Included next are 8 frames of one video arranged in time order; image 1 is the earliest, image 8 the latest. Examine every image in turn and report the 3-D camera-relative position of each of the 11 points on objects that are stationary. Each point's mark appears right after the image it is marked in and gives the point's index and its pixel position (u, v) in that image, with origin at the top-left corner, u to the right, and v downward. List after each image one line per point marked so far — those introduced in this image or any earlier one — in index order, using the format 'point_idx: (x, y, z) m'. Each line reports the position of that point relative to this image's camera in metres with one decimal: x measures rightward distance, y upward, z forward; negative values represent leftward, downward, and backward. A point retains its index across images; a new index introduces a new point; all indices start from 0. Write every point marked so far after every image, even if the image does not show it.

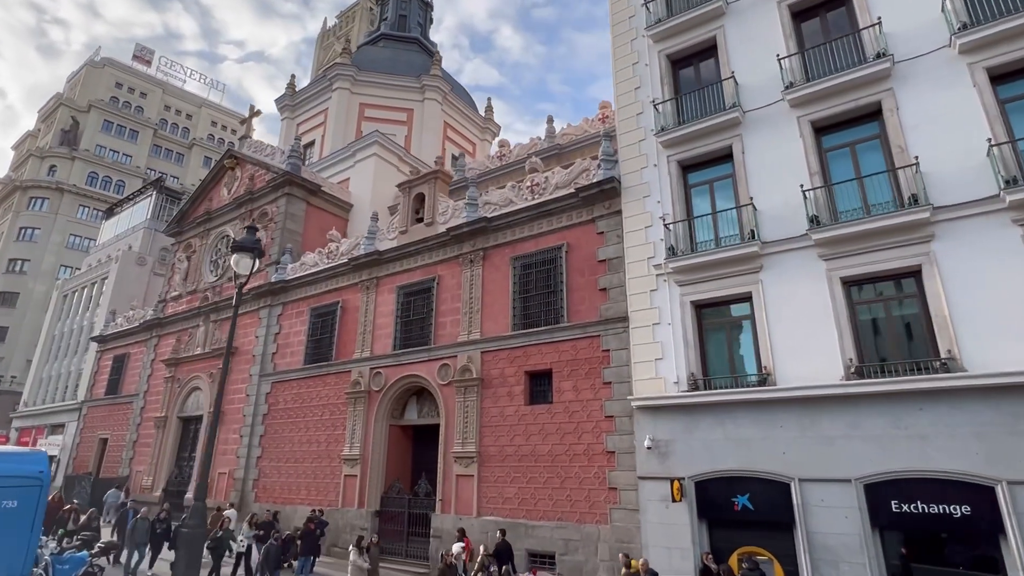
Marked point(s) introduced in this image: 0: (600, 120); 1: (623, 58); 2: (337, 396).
0: (+3.1, +5.9, +19.3) m
1: (+2.8, +5.9, +14.1) m
2: (-5.4, -3.4, +17.1) m
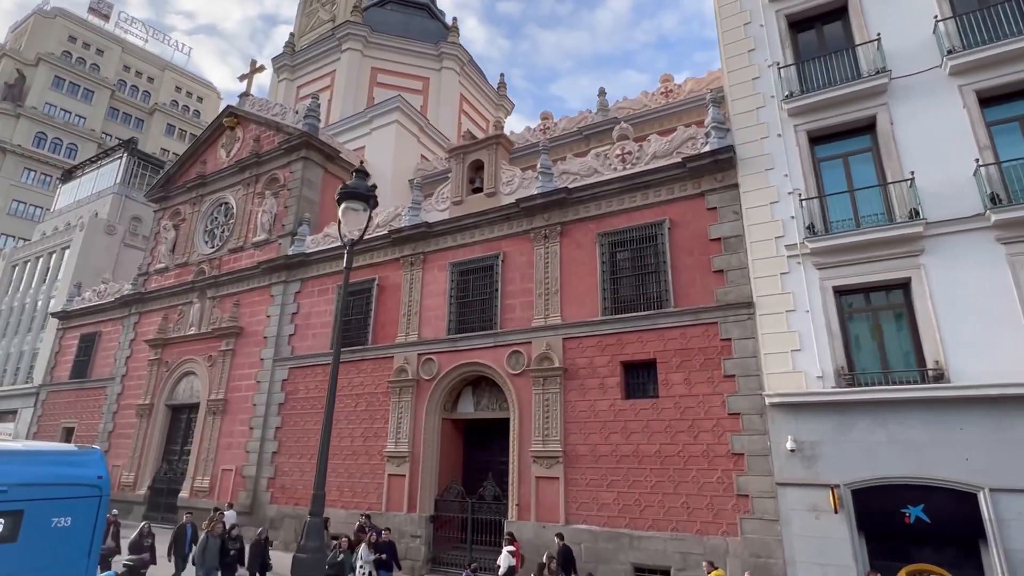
0: (+4.9, +6.3, +17.9) m
1: (+5.1, +6.3, +12.7) m
2: (-3.7, -2.7, +15.1) m
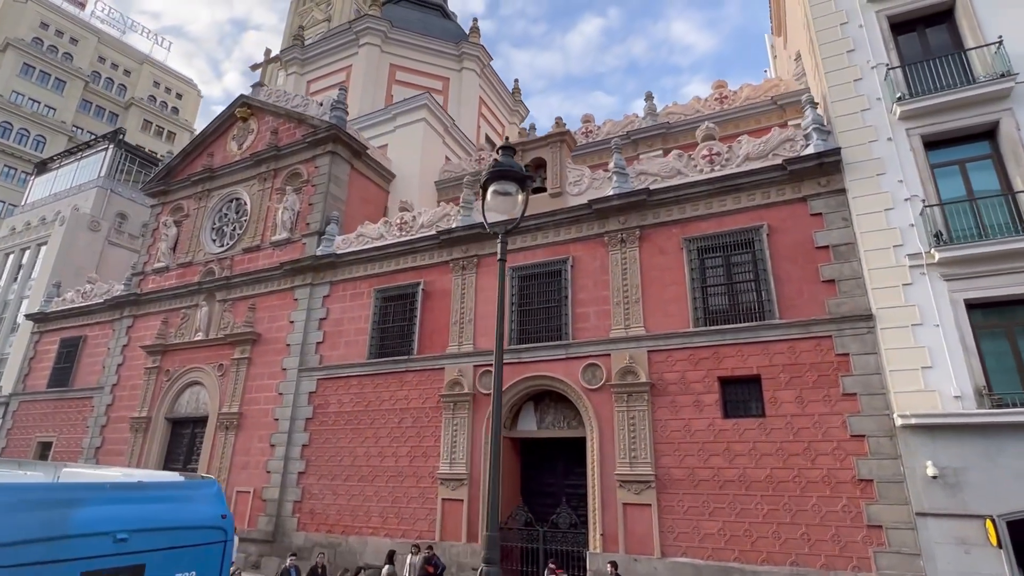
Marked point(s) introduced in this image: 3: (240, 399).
0: (+6.4, +5.9, +17.3) m
1: (+6.9, +6.0, +12.2) m
2: (-2.2, -2.8, +13.7) m
3: (-8.1, -3.3, +16.4) m
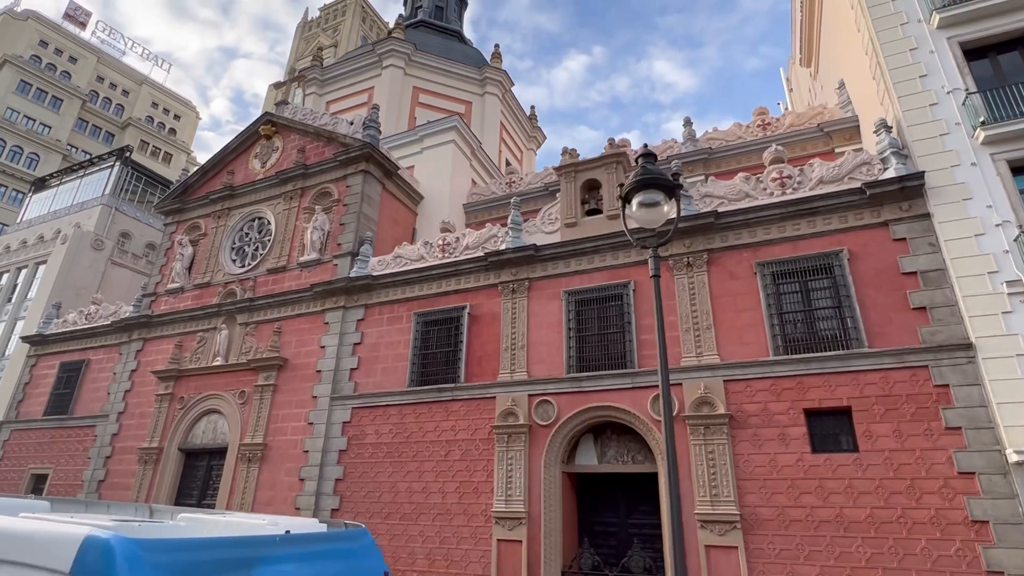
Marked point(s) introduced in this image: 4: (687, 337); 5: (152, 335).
0: (+7.7, +5.0, +17.2) m
1: (+8.4, +5.4, +12.1) m
2: (-0.9, -3.4, +12.9) m
3: (-6.9, -3.9, +15.4) m
4: (+3.7, -1.0, +11.7) m
5: (-12.4, -1.6, +19.1) m
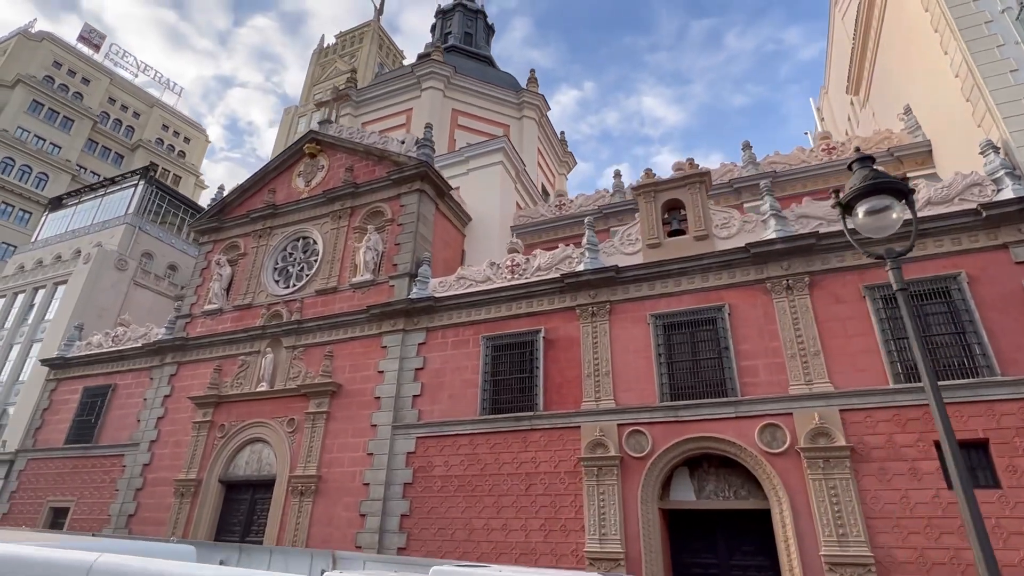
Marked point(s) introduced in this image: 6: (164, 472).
0: (+9.6, +4.2, +17.0) m
1: (+10.3, +4.8, +11.9) m
2: (+0.9, -3.8, +12.1) m
3: (-5.0, -4.5, +14.4) m
4: (+5.6, -1.5, +11.0) m
5: (-10.7, -2.3, +18.2) m
6: (-10.4, -5.5, +16.5) m
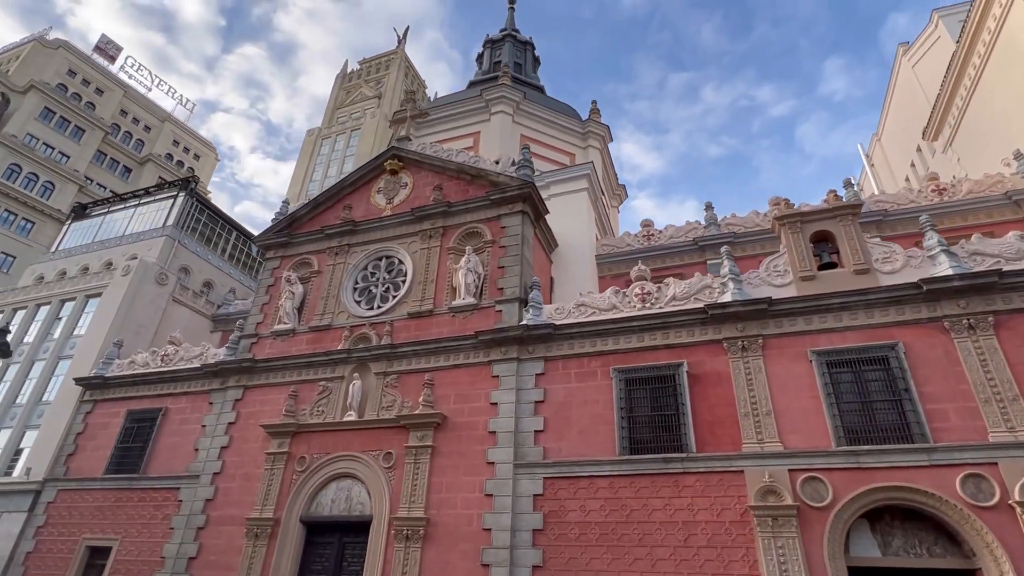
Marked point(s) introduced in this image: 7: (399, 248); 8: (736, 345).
0: (+12.8, +2.9, +16.7) m
1: (+13.8, +3.8, +11.7) m
2: (+4.1, -4.4, +11.0) m
3: (-2.0, -5.0, +13.0) m
4: (+8.9, -2.2, +10.3) m
5: (-7.7, -2.8, +16.6) m
6: (-7.5, -5.9, +14.8) m
7: (-3.6, +1.3, +17.3) m
8: (+5.0, -1.3, +12.4) m
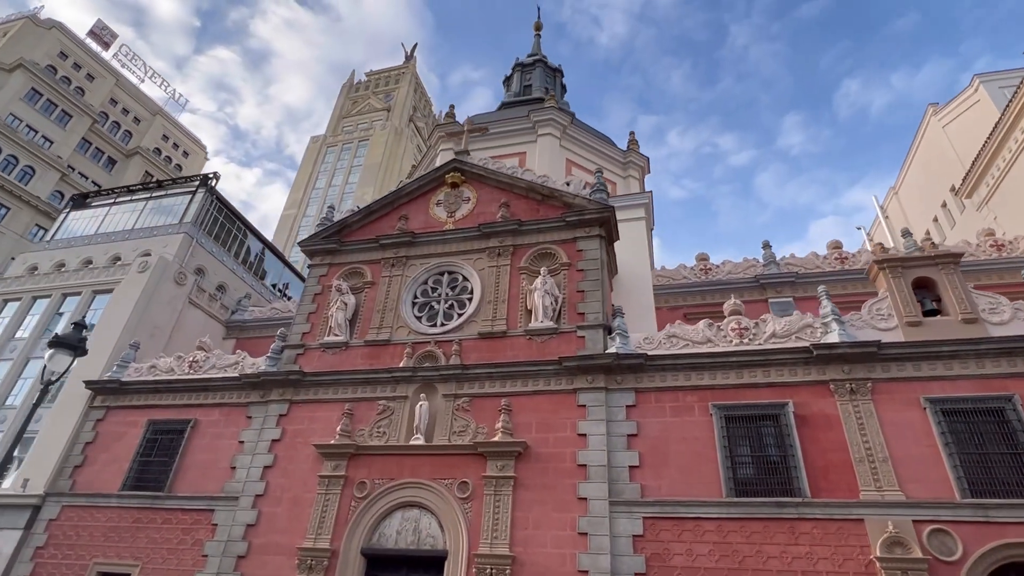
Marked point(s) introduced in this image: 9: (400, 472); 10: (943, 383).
0: (+15.0, +1.3, +17.2) m
1: (+16.4, +2.3, +12.3) m
2: (+6.2, -5.2, +10.5) m
3: (0.0, -5.4, +12.1) m
4: (+11.2, -3.3, +10.3) m
5: (-5.8, -3.0, +15.4) m
6: (-5.7, -6.0, +13.4) m
7: (-1.5, +0.7, +16.6) m
8: (+7.2, -2.2, +12.1) m
9: (-2.7, -4.5, +13.6) m
10: (+9.1, -2.0, +11.7) m
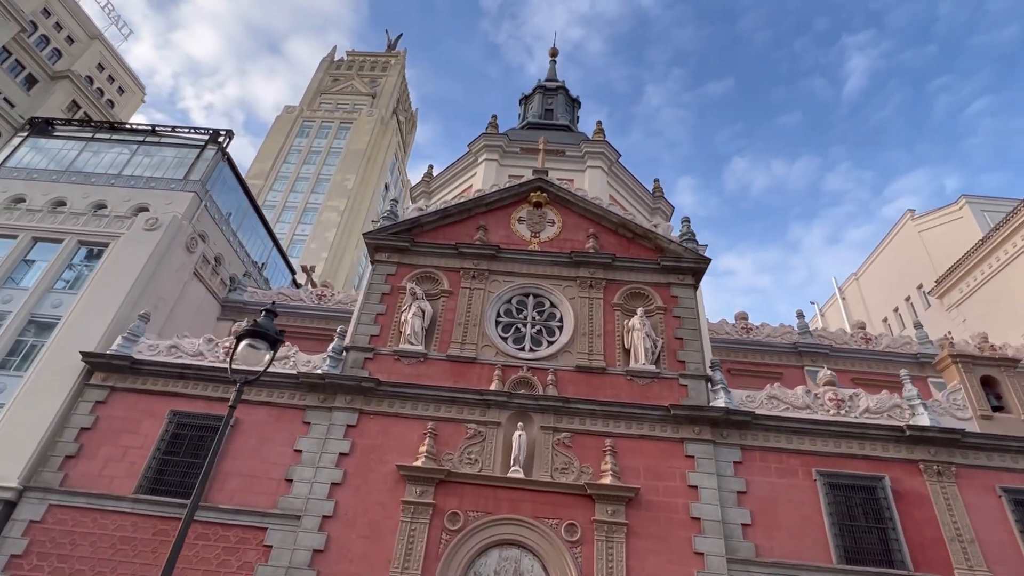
0: (+17.0, -2.2, +19.8) m
1: (+19.5, -1.4, +15.3) m
2: (+8.8, -7.1, +11.3) m
3: (+2.4, -6.3, +11.6) m
4: (+14.0, -6.1, +12.1) m
5: (-3.4, -3.0, +13.9) m
6: (-3.4, -6.0, +11.8) m
7: (+1.2, 0.0, +16.0) m
8: (+10.0, -4.3, +13.2) m
9: (-0.3, -5.0, +12.6) m
10: (+11.9, -4.5, +13.2) m
